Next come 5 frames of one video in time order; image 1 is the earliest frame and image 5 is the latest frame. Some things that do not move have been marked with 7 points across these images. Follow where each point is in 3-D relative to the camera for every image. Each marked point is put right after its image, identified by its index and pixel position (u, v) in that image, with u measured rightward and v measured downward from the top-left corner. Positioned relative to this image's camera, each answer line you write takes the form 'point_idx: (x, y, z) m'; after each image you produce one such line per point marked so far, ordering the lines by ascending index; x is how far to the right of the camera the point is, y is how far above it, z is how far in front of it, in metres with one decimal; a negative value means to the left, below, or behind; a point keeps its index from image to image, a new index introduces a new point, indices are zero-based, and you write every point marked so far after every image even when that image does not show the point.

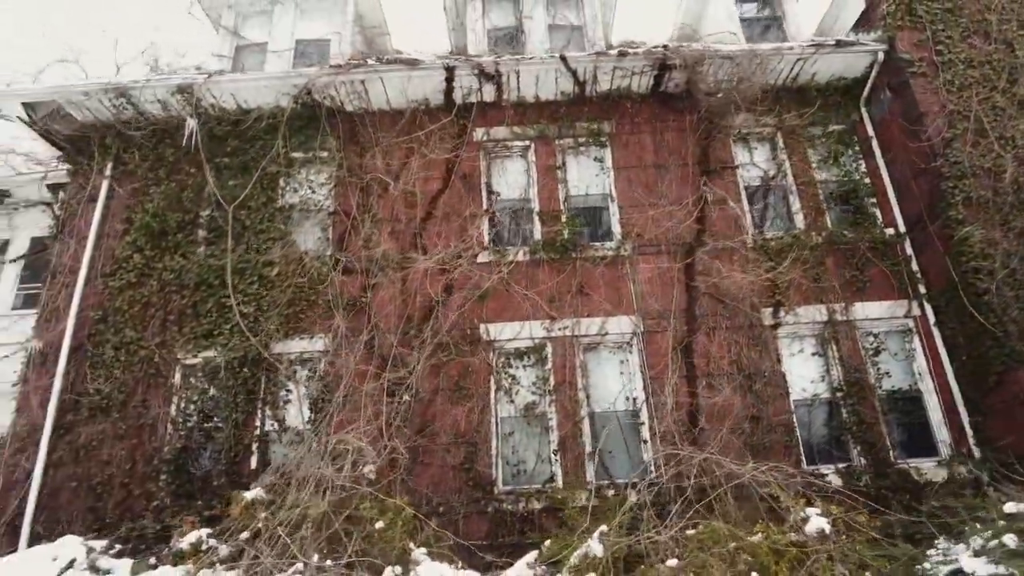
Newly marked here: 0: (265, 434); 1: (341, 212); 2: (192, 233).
0: (-3.1, -1.8, +8.3) m
1: (-2.4, +1.1, +9.2) m
2: (-4.4, +0.8, +9.1) m
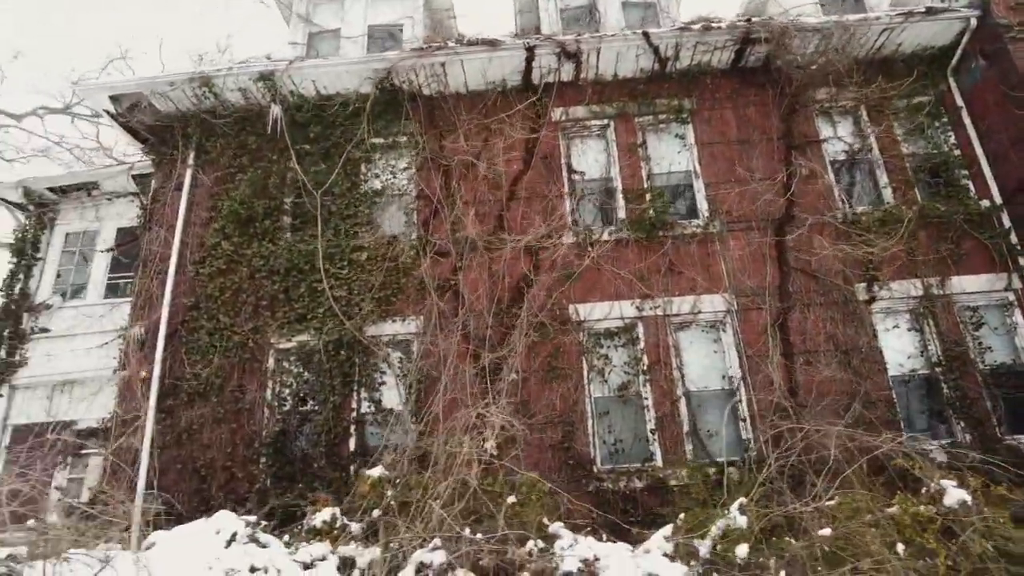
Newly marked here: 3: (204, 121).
0: (-1.9, -1.6, +8.4) m
1: (-1.2, +1.3, +9.2) m
2: (-3.2, +1.0, +9.1) m
3: (-4.6, +2.5, +9.7) m
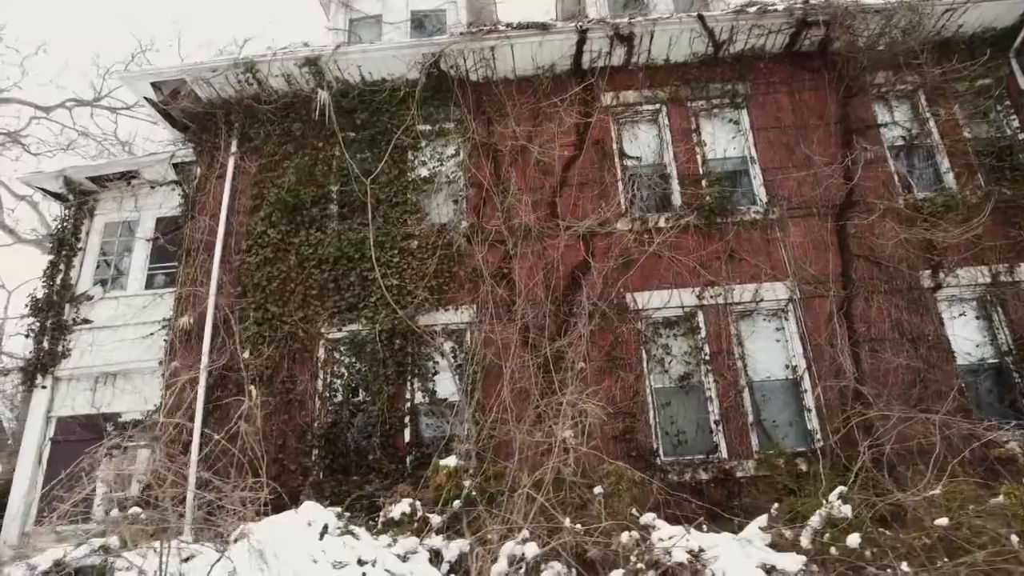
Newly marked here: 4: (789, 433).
0: (-1.2, -1.5, +8.2) m
1: (-0.5, +1.5, +9.0) m
2: (-2.5, +1.1, +9.0) m
3: (-3.9, +2.6, +9.5) m
4: (+3.3, -1.7, +7.9) m
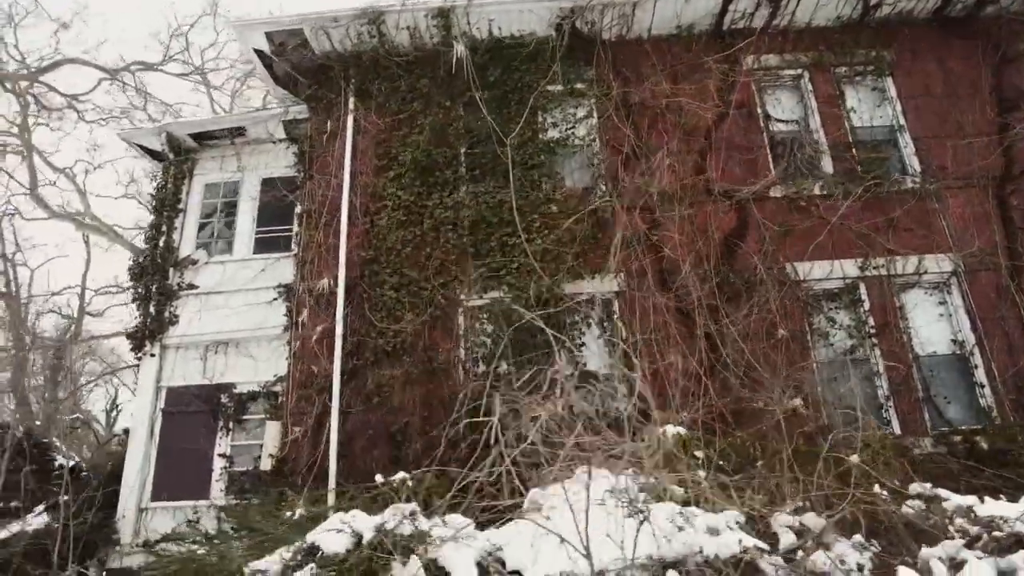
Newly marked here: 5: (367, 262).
0: (+0.6, -1.1, +7.7) m
1: (+1.3, +1.9, +8.6) m
2: (-0.7, +1.6, +8.5) m
3: (-2.0, +3.1, +9.0) m
4: (+5.1, -1.4, +7.5) m
5: (-1.8, +0.3, +8.1) m
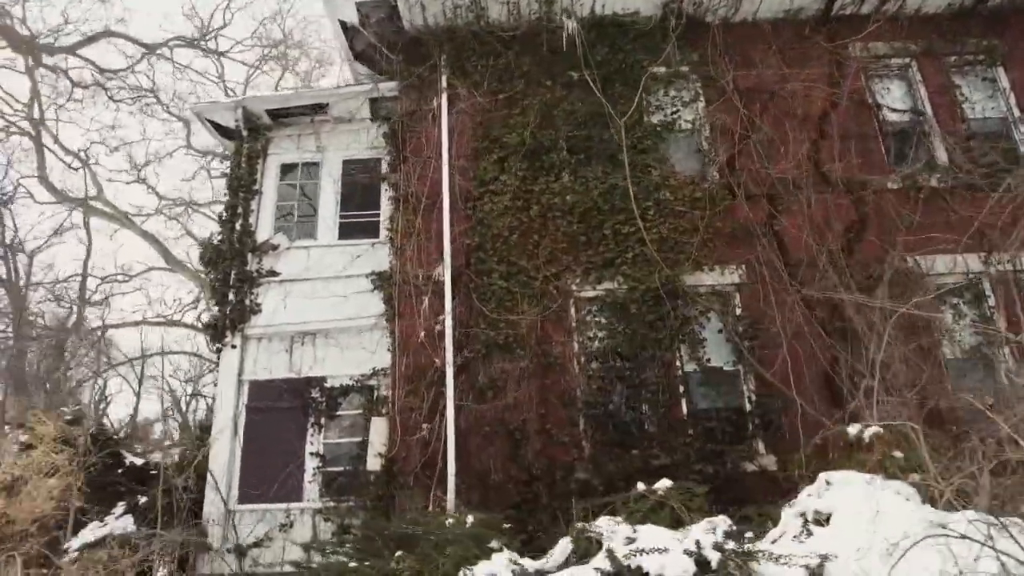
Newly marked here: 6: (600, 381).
0: (+2.0, -1.0, +7.4) m
1: (+2.6, +2.0, +8.2) m
2: (+0.6, +1.7, +8.0) m
3: (-0.7, +3.2, +8.5) m
4: (+6.5, -1.4, +7.3) m
5: (-0.5, +0.5, +7.7) m
6: (+1.0, -1.0, +7.2) m
